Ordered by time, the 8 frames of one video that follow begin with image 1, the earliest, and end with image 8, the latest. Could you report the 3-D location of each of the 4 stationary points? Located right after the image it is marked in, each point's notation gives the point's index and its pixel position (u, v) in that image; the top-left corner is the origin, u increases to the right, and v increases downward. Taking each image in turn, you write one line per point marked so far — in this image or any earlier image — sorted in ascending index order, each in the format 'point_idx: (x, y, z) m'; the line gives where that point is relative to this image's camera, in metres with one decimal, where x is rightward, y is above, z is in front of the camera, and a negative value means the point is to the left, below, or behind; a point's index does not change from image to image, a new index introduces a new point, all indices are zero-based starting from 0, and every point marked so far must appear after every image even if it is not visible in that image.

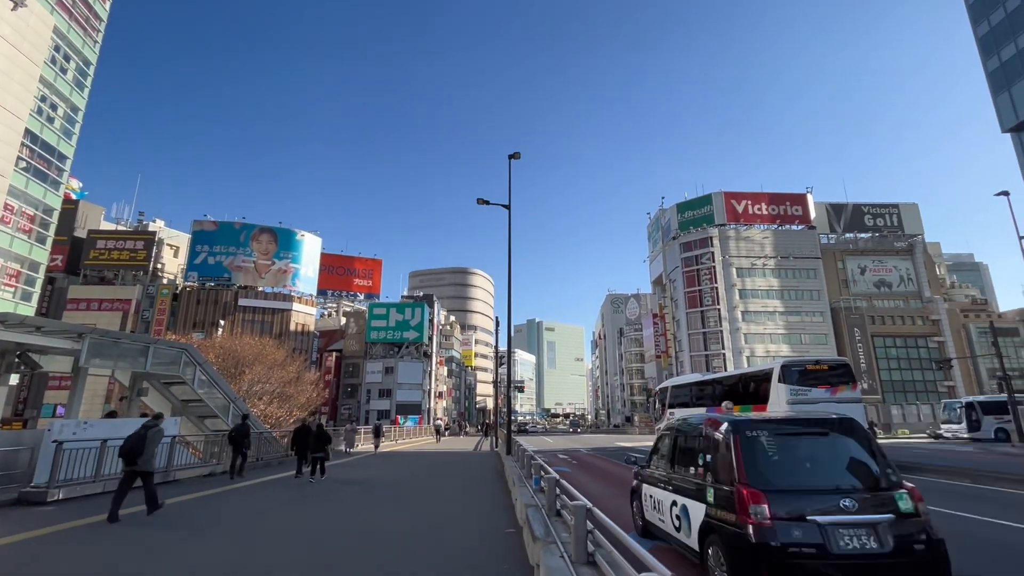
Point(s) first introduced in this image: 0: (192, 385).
0: (-10.6, -3.2, +15.7) m
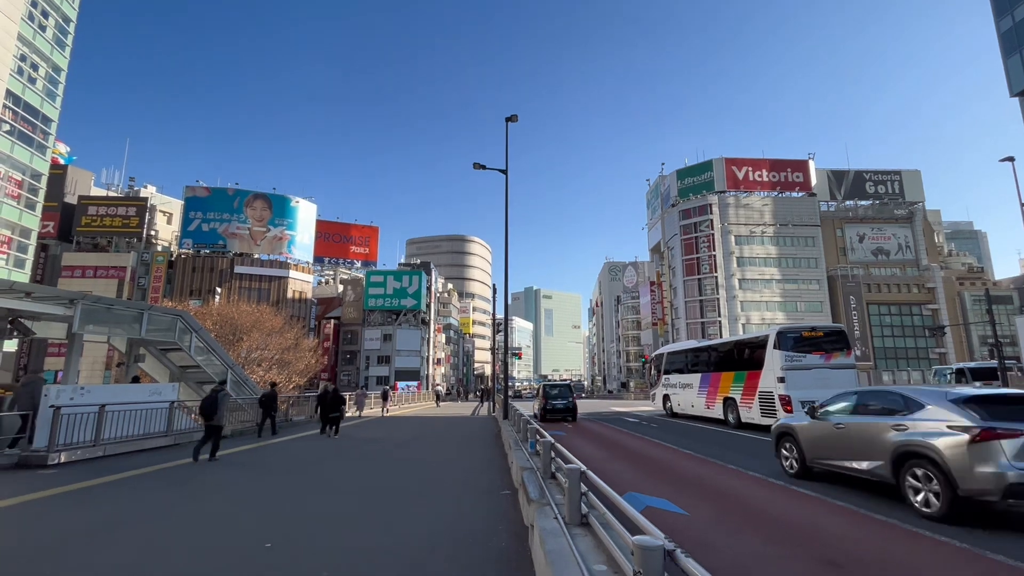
0: (-10.7, -2.1, +15.7) m
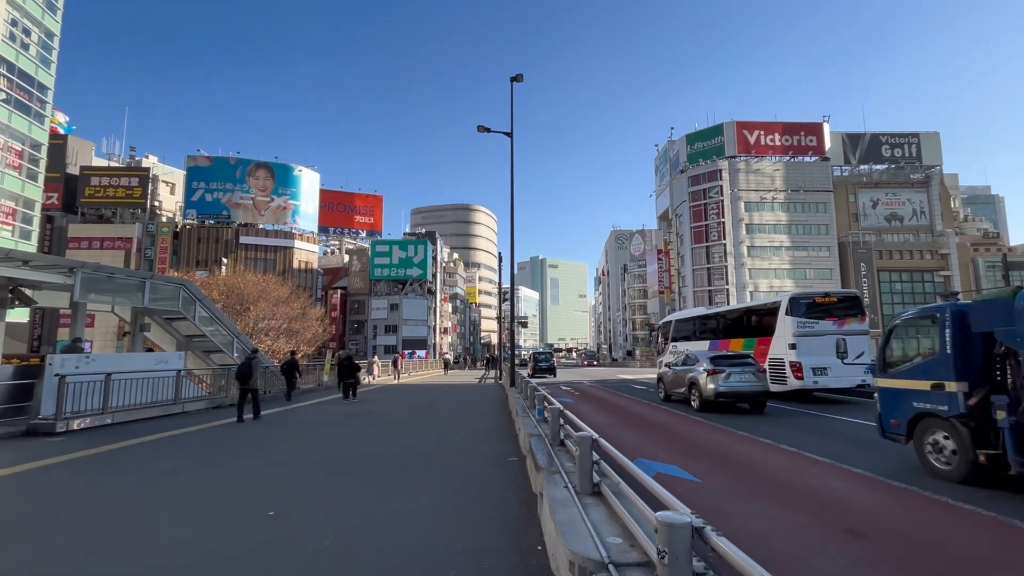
0: (-10.5, -1.1, +15.7) m
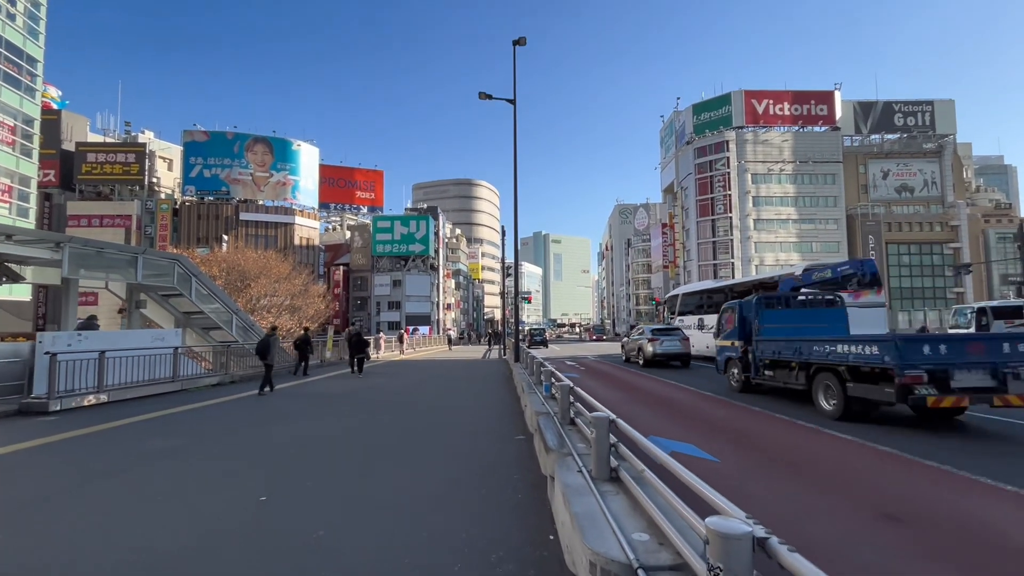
0: (-10.4, -0.3, +15.3) m
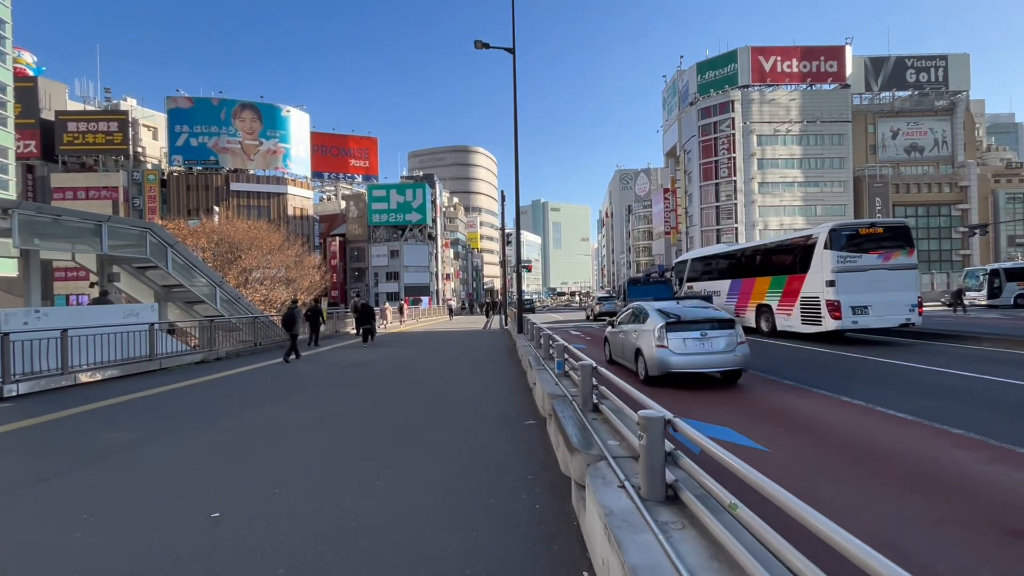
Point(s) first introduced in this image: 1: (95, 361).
0: (-10.3, +0.6, +14.2) m
1: (-9.5, -1.7, +10.8) m
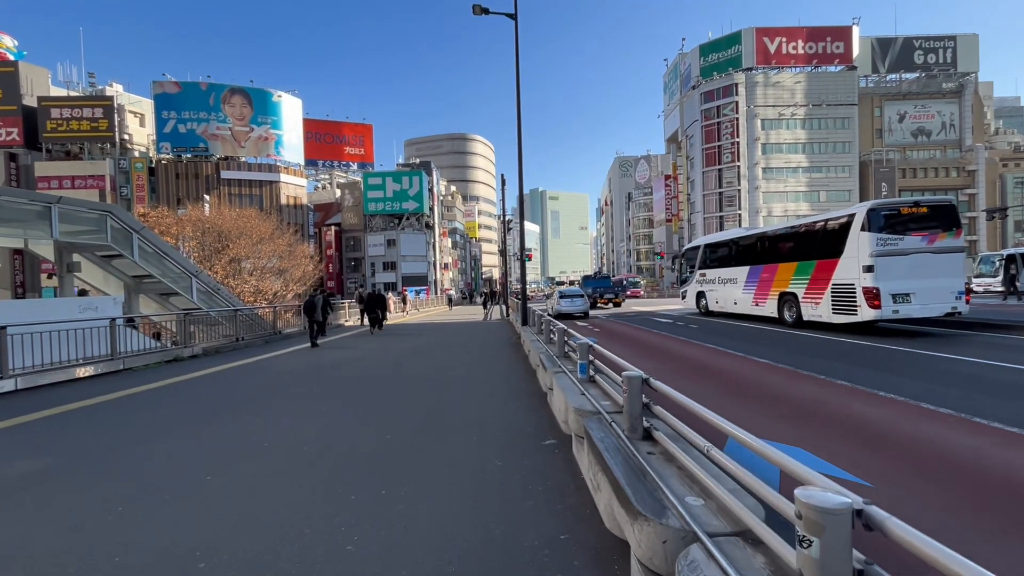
0: (-10.2, +0.8, +12.8) m
1: (-9.4, -1.5, +9.5) m
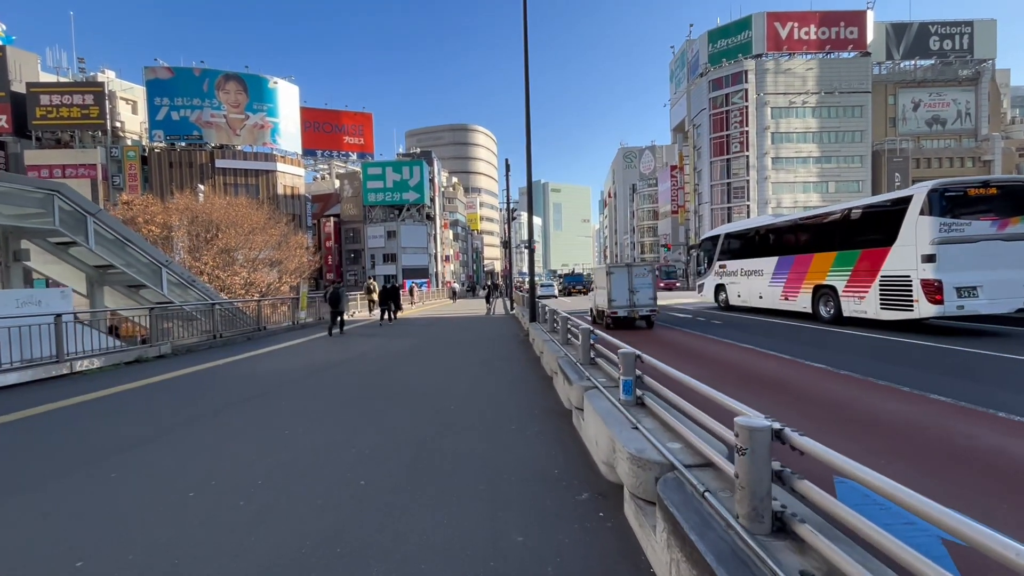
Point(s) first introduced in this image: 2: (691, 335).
0: (-10.0, +1.0, +11.3) m
1: (-9.2, -1.3, +8.0) m
2: (+5.8, -1.6, +15.9) m
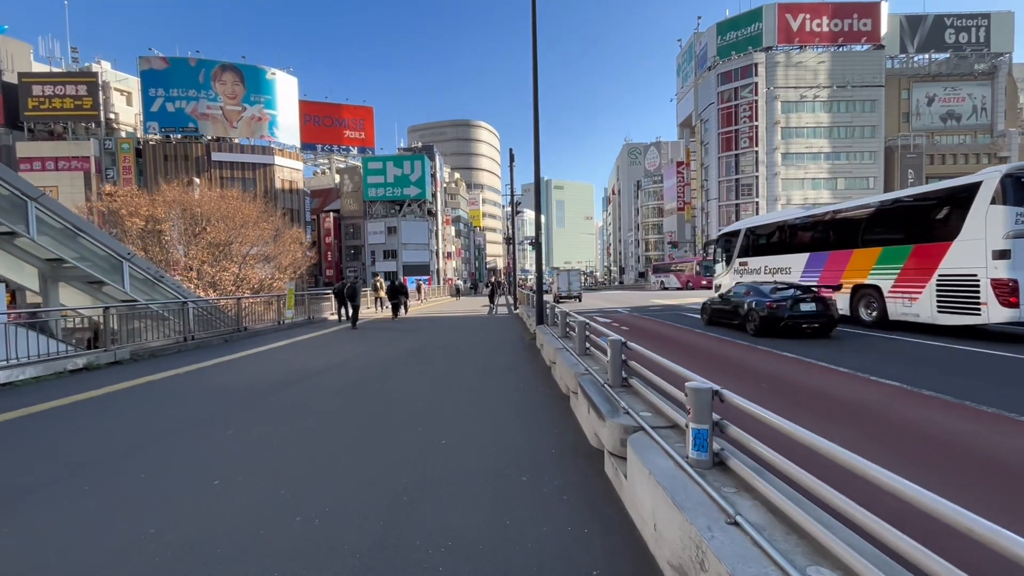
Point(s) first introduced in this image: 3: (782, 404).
0: (-9.8, +1.1, +9.9) m
1: (-9.1, -1.3, +6.6) m
2: (+6.0, -1.5, +14.4) m
3: (+3.9, -1.7, +8.0) m
